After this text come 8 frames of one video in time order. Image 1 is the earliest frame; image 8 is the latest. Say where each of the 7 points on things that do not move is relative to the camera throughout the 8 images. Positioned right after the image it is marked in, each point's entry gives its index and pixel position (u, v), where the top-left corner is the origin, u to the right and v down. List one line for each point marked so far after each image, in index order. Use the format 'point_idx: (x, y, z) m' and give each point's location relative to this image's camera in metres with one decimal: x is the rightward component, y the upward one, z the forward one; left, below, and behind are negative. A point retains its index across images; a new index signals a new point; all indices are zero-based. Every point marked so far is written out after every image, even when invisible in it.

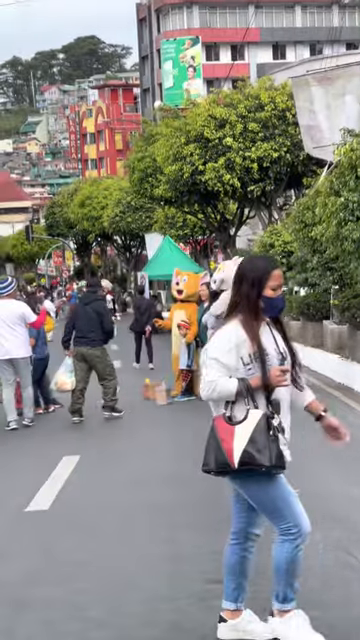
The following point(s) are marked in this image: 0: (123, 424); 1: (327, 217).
0: (-0.8, -1.5, +13.4) m
1: (+2.3, +1.6, +13.9) m
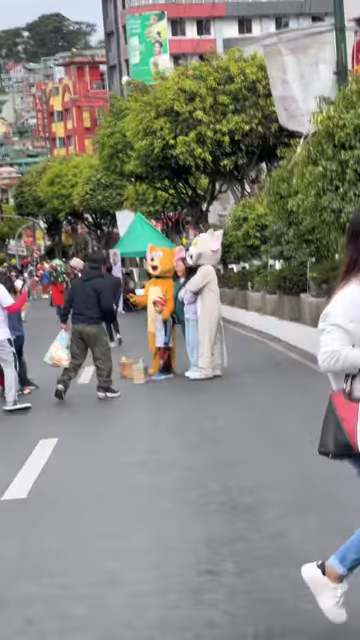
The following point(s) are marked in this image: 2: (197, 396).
0: (-1.1, -1.2, +13.1) m
1: (+1.9, +2.0, +13.5) m
2: (+0.3, -1.1, +13.4) m
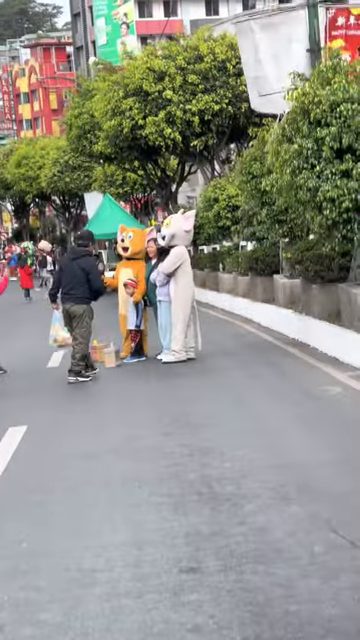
0: (-1.5, -1.0, +12.7) m
1: (+1.5, +2.2, +13.3) m
2: (-0.1, -0.9, +13.1) m
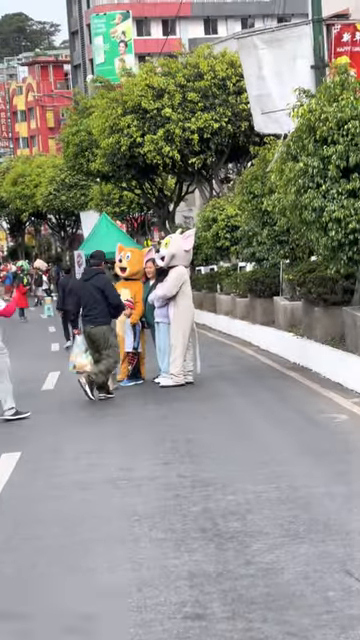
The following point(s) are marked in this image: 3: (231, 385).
0: (-1.5, -1.3, +12.3) m
1: (+1.5, +1.9, +12.9) m
2: (-0.1, -1.2, +12.6) m
3: (+0.8, -1.0, +14.1) m
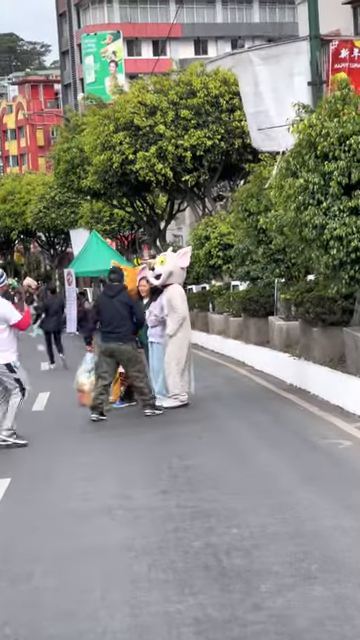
0: (-1.6, -1.5, +11.8) m
1: (+1.4, +1.6, +12.5) m
2: (-0.2, -1.4, +12.2) m
3: (+0.7, -1.3, +13.7) m
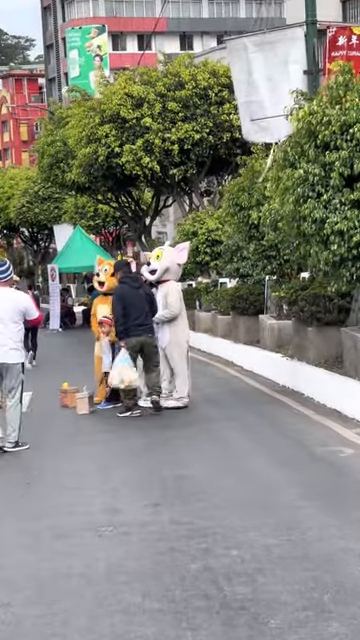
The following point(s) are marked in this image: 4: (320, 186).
0: (-1.7, -1.5, +11.1) m
1: (+1.3, +1.6, +11.9) m
2: (-0.3, -1.4, +11.5) m
3: (+0.6, -1.3, +13.0) m
4: (+1.7, +1.7, +11.3) m
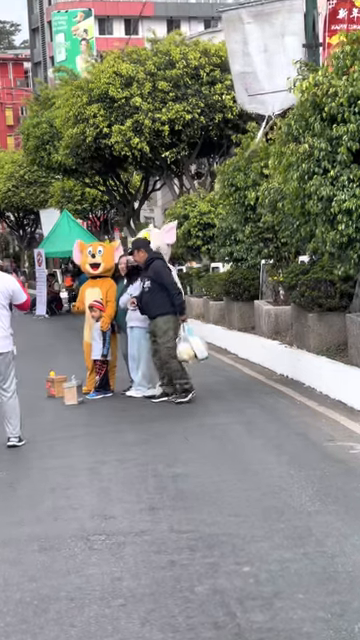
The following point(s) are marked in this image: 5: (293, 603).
0: (-1.7, -1.3, +10.3) m
1: (+1.3, +1.8, +11.1) m
2: (-0.4, -1.2, +10.8) m
3: (+0.5, -1.1, +12.3) m
4: (+1.7, +1.8, +10.5) m
5: (+0.6, -1.6, +5.1) m
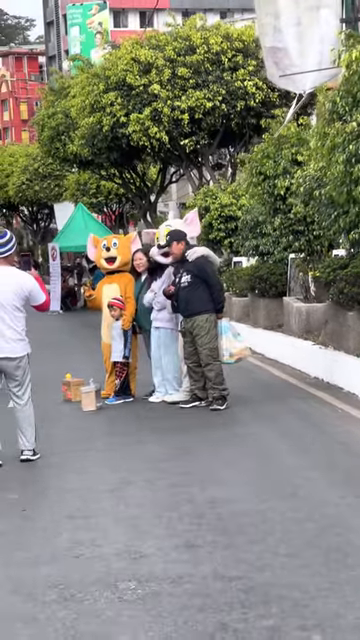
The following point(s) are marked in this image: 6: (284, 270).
0: (-1.4, -1.3, +9.3) m
1: (+1.6, +1.8, +10.0) m
2: (0.0, -1.2, +9.7) m
3: (+0.8, -1.1, +11.2) m
4: (+2.0, +1.8, +9.4) m
5: (+0.9, -1.6, +4.0) m
6: (+2.1, +1.0, +17.9) m
